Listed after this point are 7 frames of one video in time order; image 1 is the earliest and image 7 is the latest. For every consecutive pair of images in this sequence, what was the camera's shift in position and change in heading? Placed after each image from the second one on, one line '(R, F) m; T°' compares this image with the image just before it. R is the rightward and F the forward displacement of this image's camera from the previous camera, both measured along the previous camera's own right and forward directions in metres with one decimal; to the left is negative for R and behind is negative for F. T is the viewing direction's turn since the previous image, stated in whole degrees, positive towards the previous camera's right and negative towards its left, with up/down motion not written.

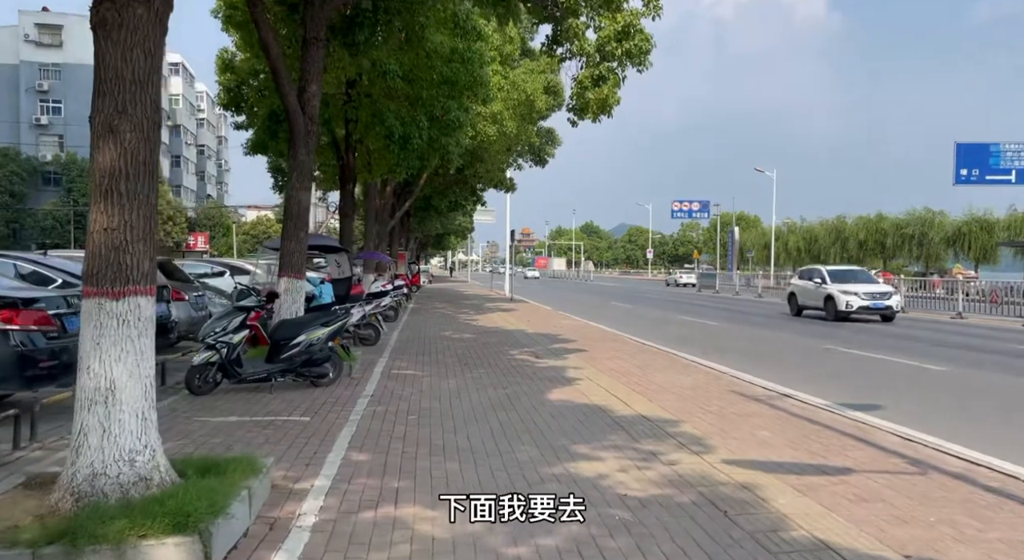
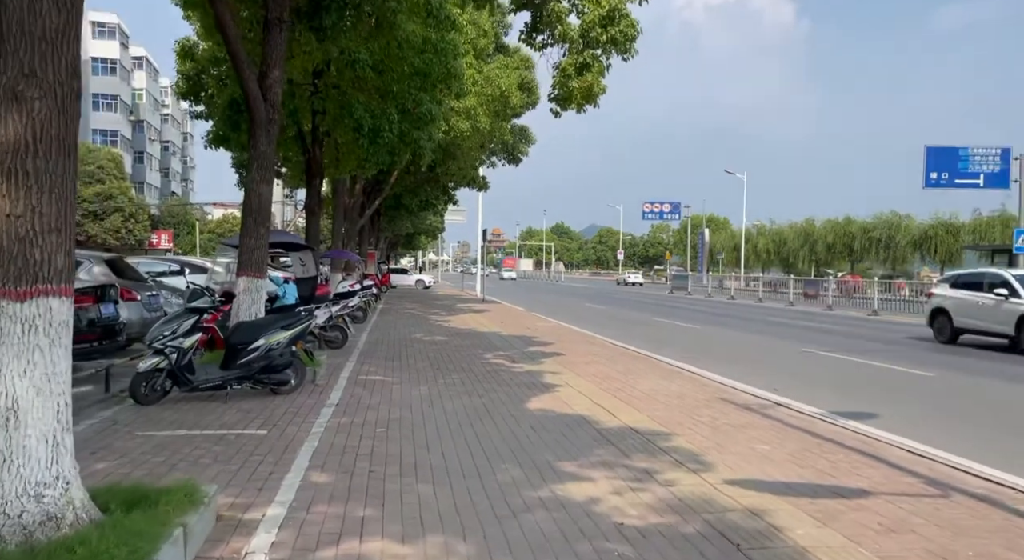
(-0.1, +0.6) m; +2°
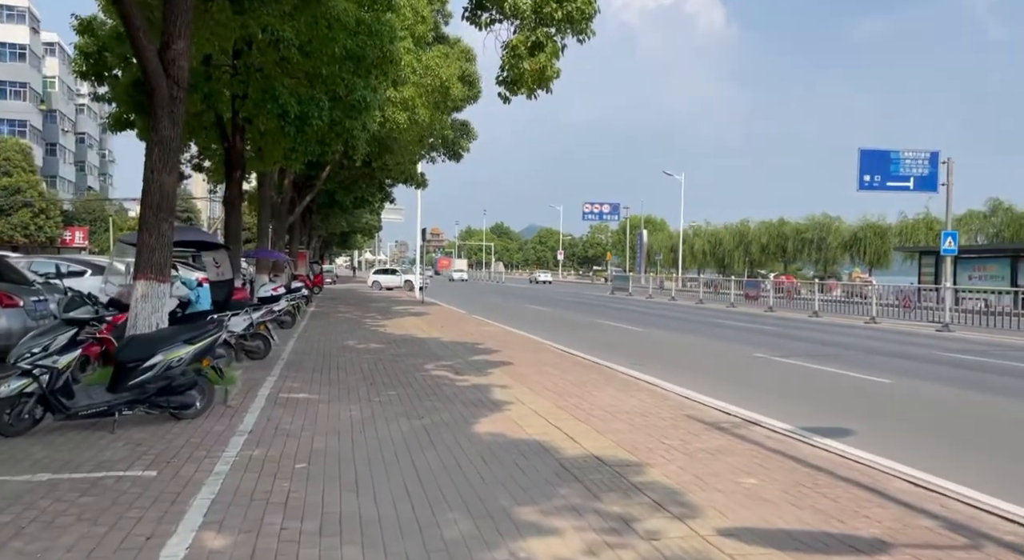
(-0.1, +1.1) m; +5°
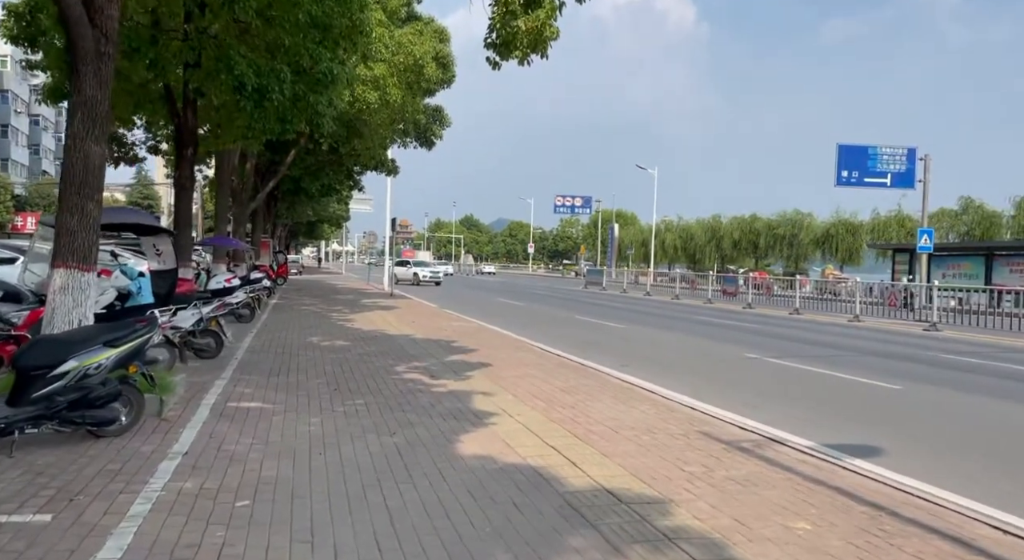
(-0.2, +1.2) m; +2°
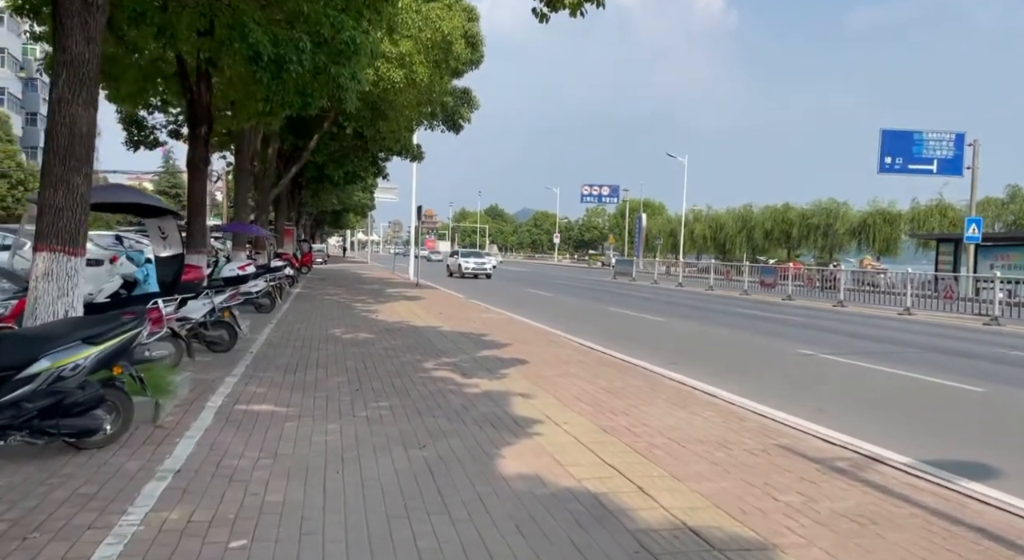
(-0.2, +1.0) m; -2°
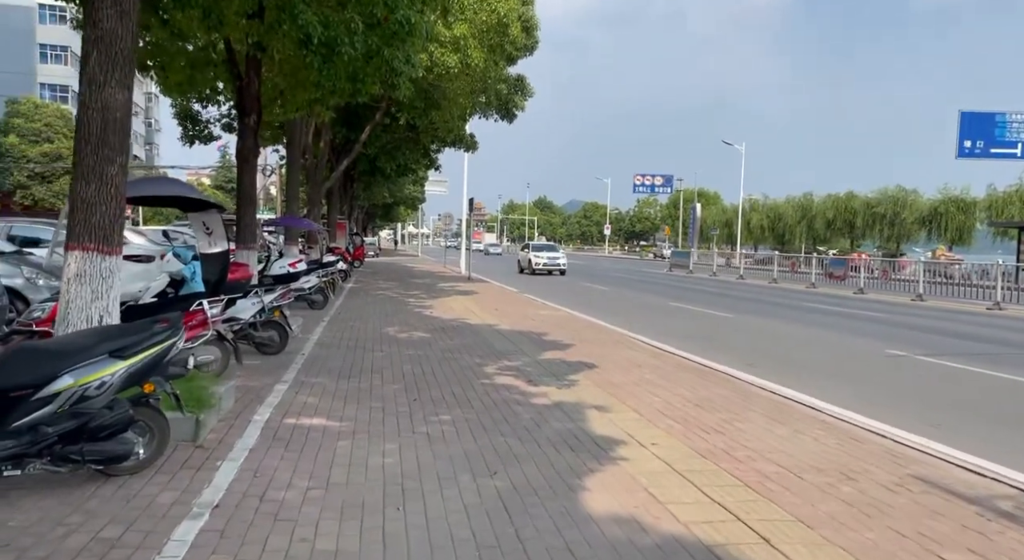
(-0.2, +0.8) m; -4°
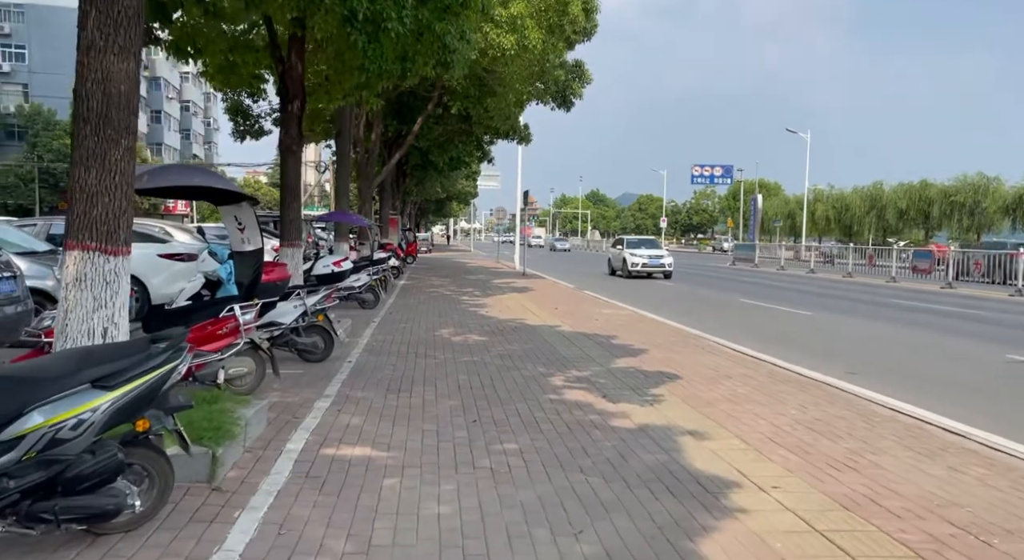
(-0.2, +1.1) m; -4°
